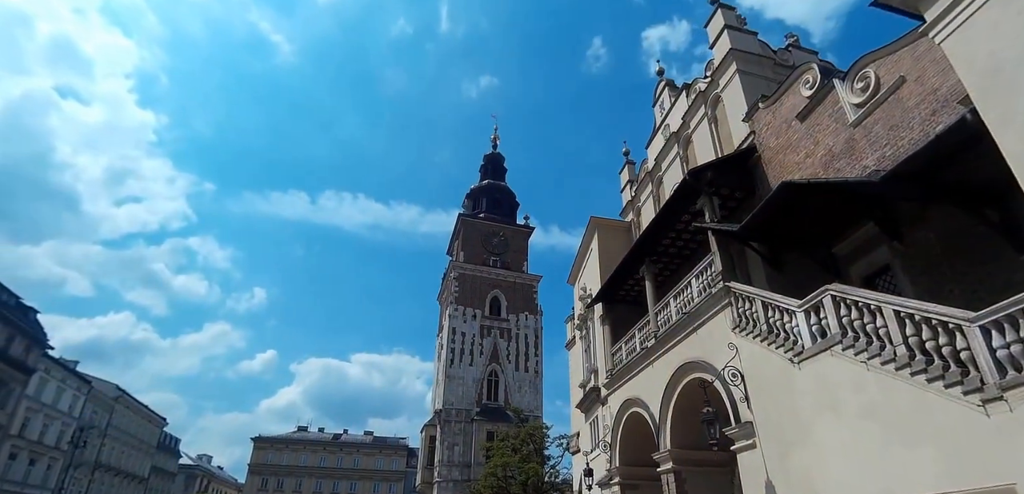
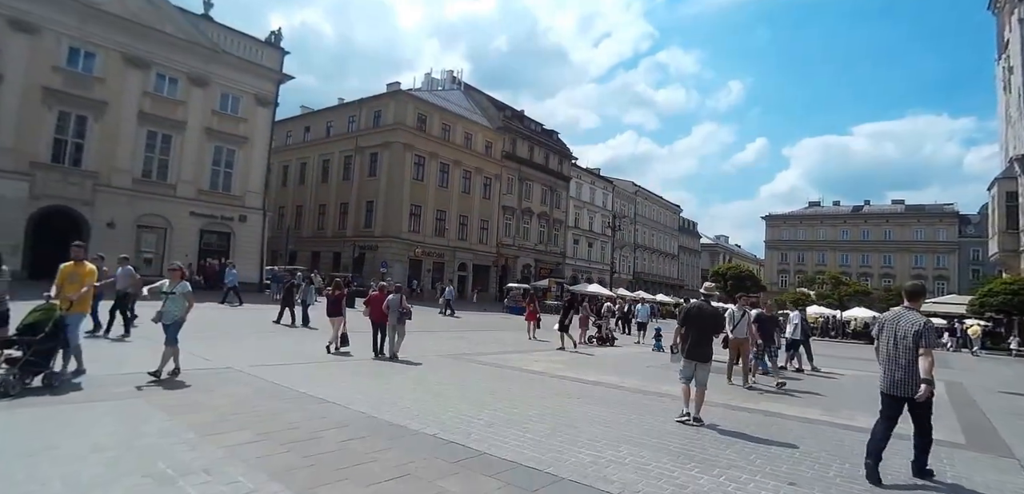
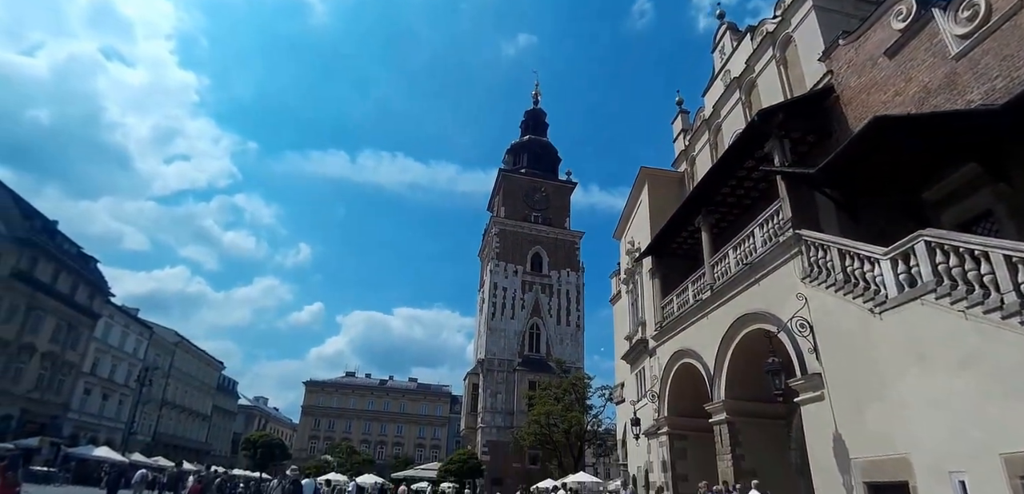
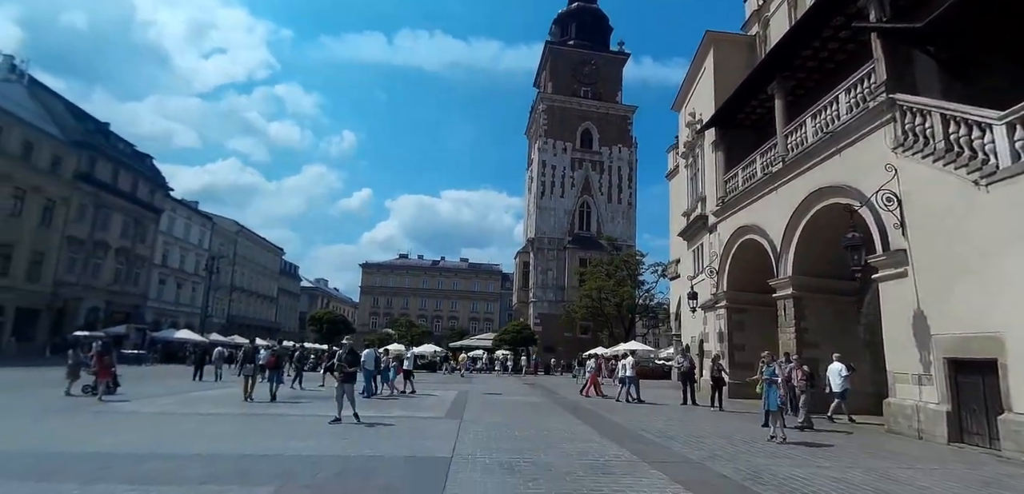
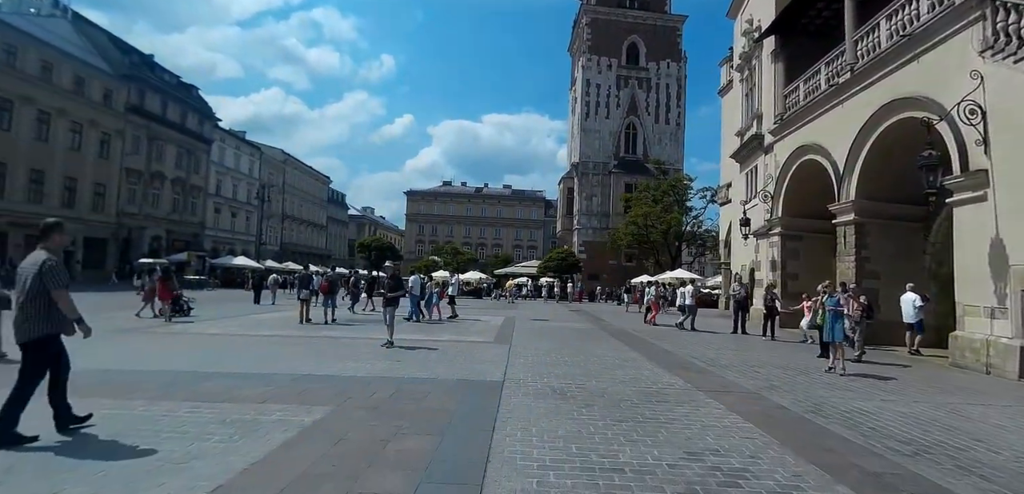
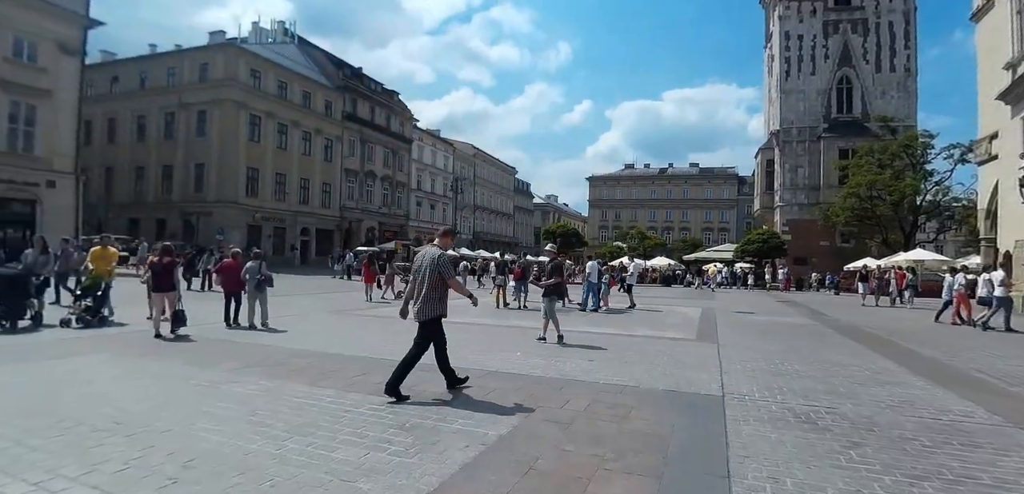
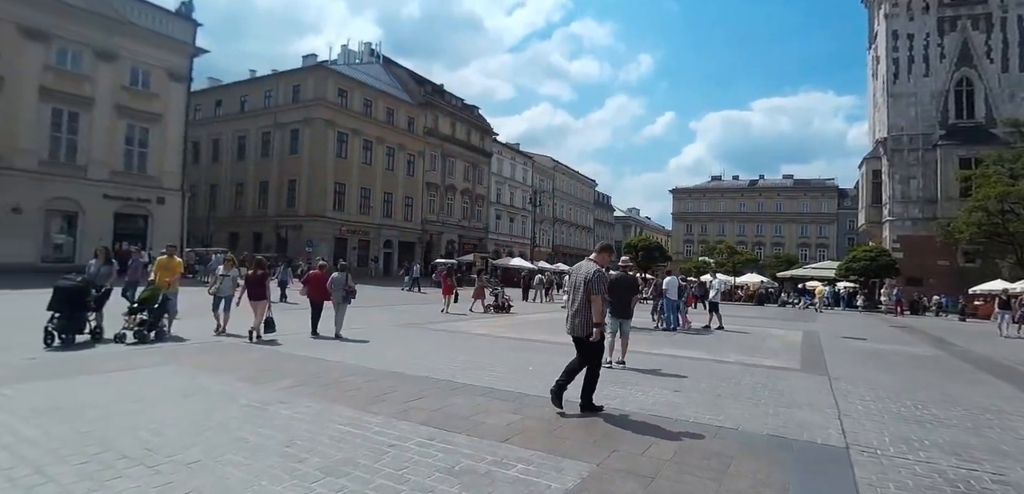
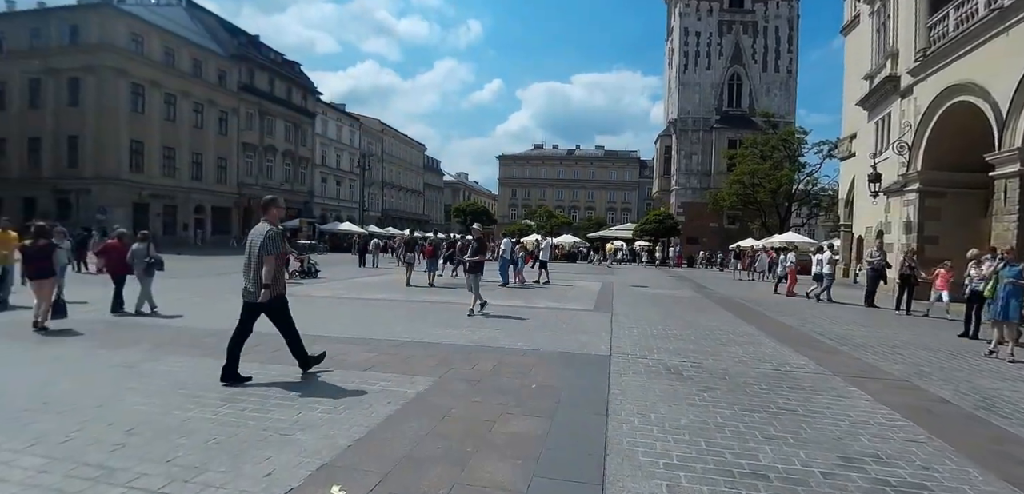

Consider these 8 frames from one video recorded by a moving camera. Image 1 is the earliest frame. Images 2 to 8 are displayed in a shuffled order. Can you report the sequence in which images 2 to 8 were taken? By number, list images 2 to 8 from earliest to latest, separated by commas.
3, 4, 5, 8, 6, 7, 2
